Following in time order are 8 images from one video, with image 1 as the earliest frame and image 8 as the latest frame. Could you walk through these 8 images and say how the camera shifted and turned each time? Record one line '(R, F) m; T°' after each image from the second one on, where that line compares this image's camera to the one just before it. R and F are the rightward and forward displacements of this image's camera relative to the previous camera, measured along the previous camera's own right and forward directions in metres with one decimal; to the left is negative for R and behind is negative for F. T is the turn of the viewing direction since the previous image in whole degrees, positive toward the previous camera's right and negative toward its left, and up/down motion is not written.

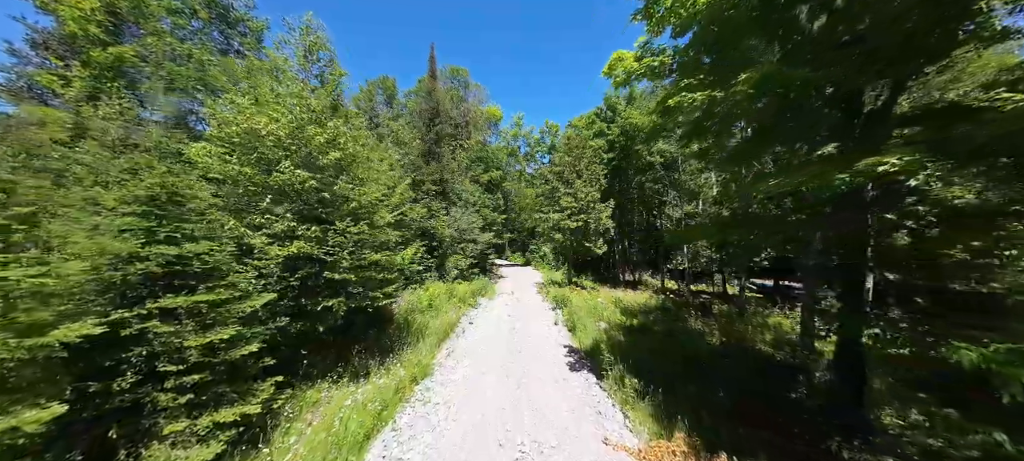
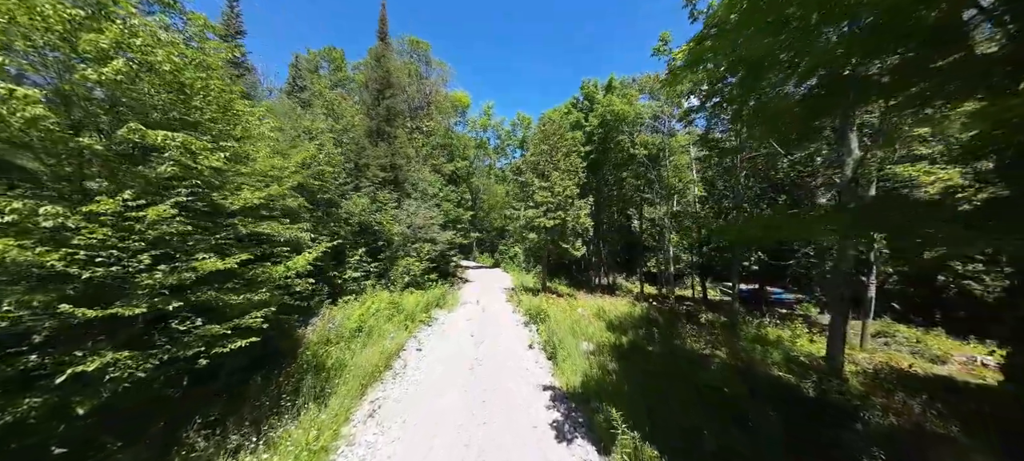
(+0.2, +2.4) m; +6°
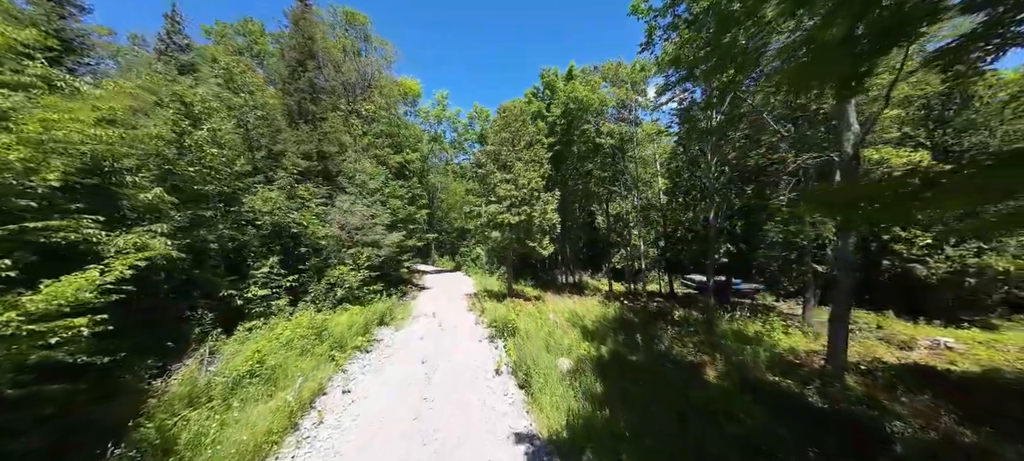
(+0.1, +1.6) m; +7°
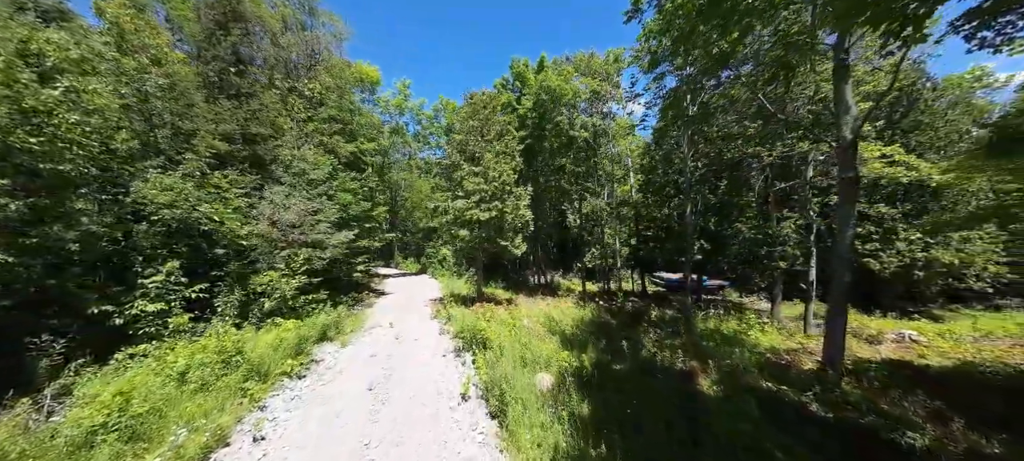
(0.0, +1.1) m; +6°
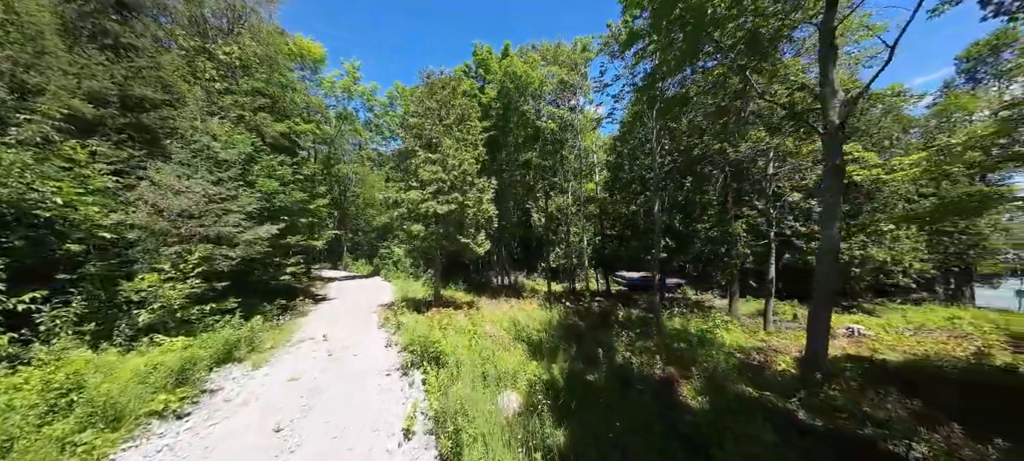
(0.0, +1.0) m; +7°
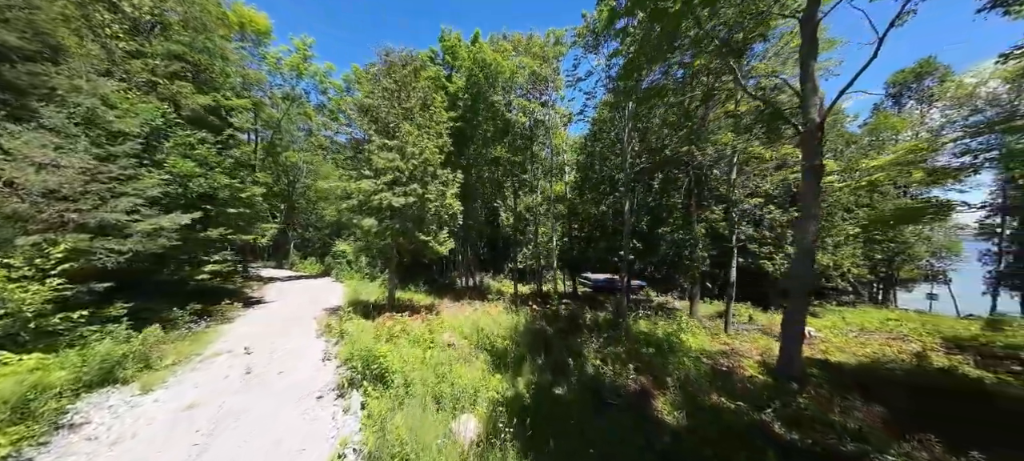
(+0.1, +0.7) m; +6°
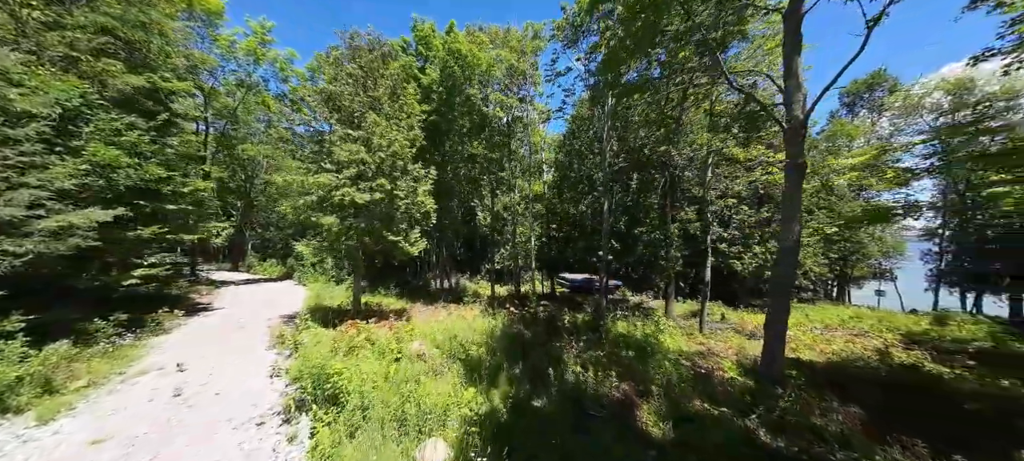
(0.0, +0.4) m; +4°
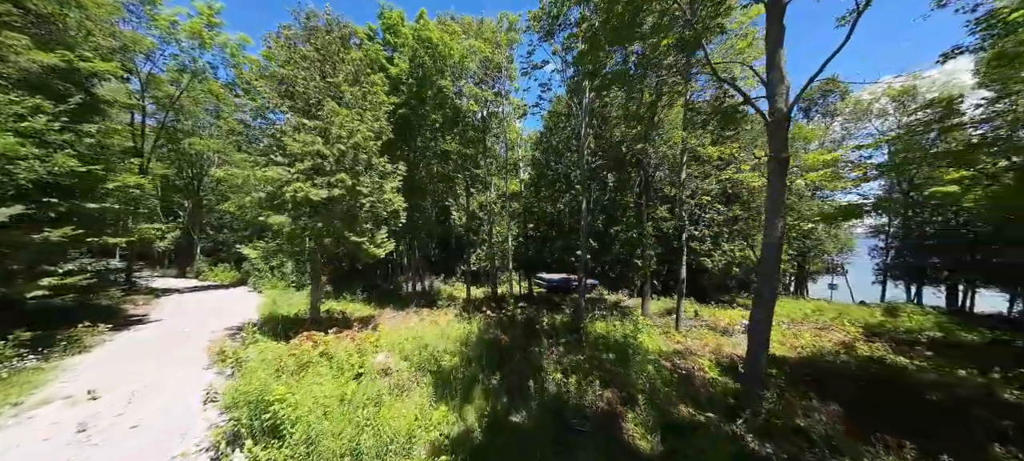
(0.0, +0.5) m; +4°
